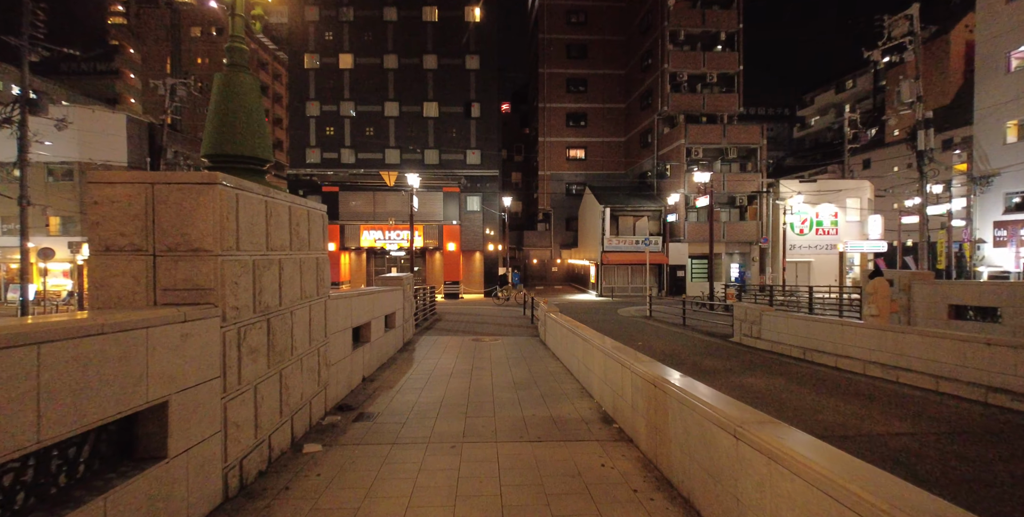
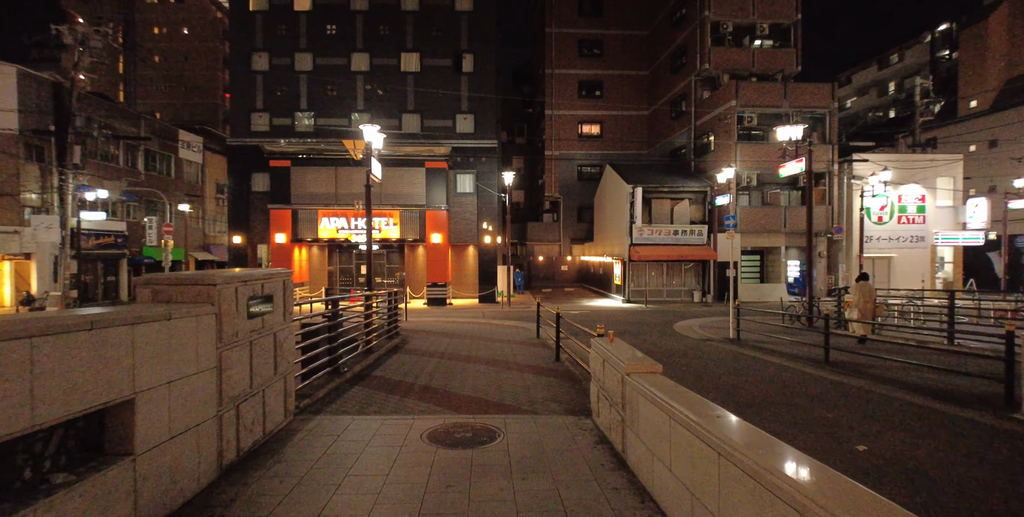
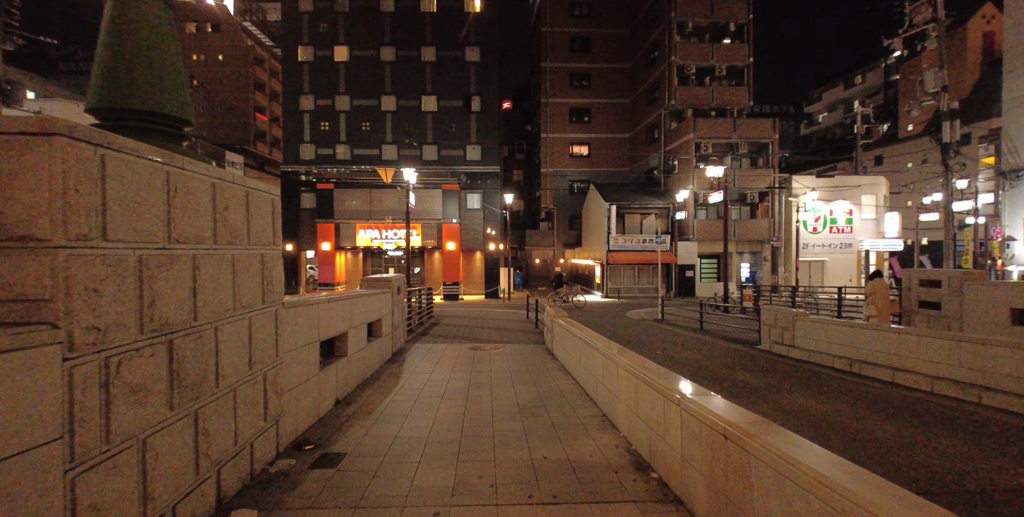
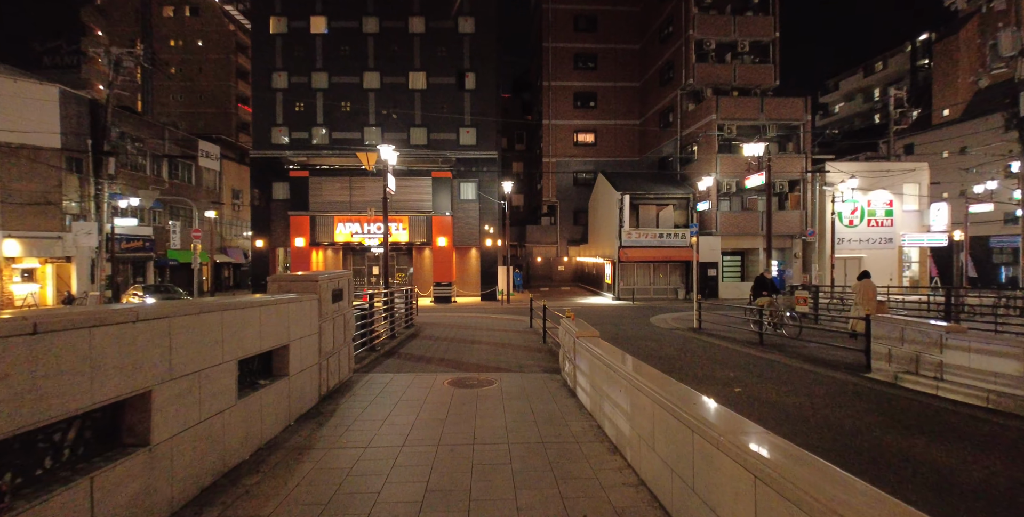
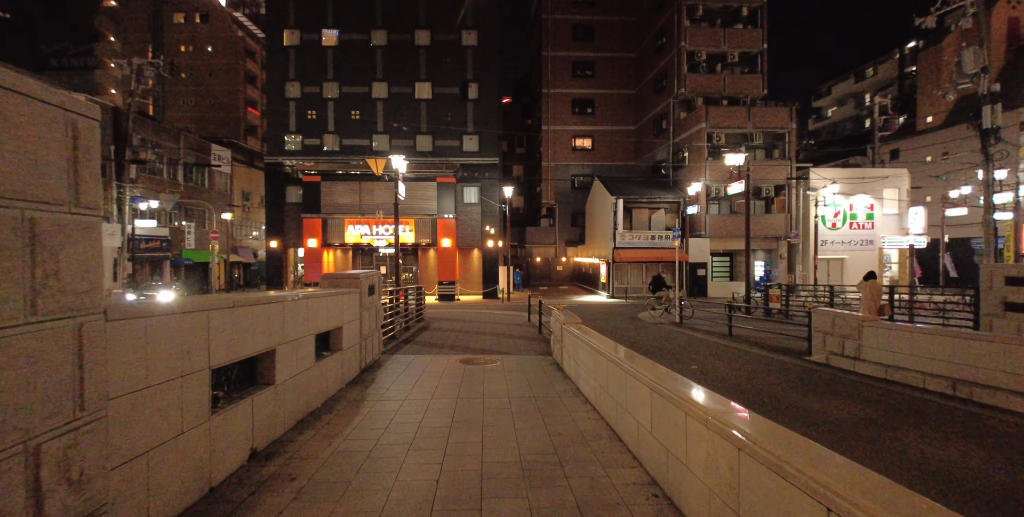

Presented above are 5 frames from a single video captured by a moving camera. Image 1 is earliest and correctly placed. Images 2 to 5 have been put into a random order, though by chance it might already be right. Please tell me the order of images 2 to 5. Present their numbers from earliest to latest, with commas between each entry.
3, 5, 4, 2
